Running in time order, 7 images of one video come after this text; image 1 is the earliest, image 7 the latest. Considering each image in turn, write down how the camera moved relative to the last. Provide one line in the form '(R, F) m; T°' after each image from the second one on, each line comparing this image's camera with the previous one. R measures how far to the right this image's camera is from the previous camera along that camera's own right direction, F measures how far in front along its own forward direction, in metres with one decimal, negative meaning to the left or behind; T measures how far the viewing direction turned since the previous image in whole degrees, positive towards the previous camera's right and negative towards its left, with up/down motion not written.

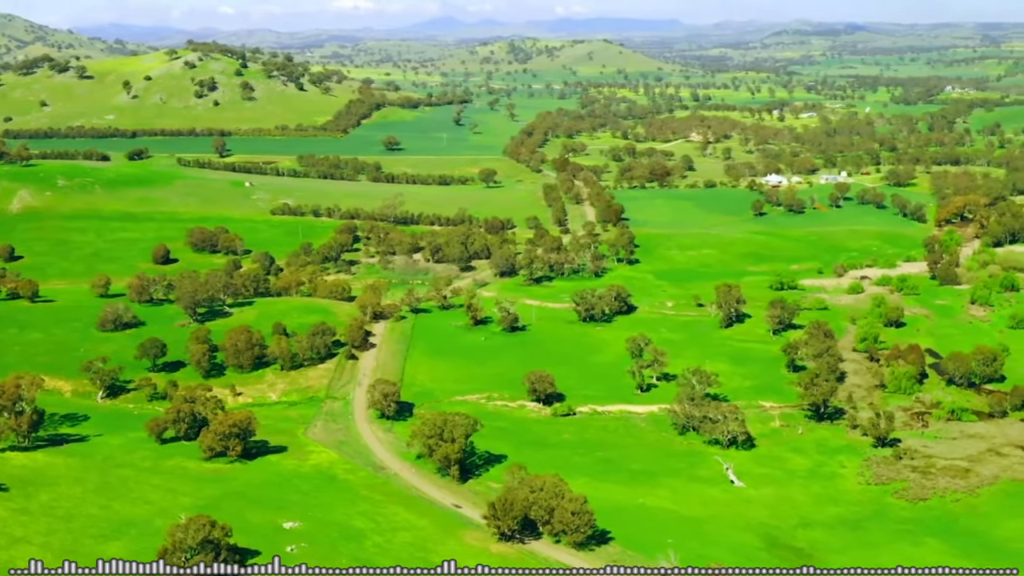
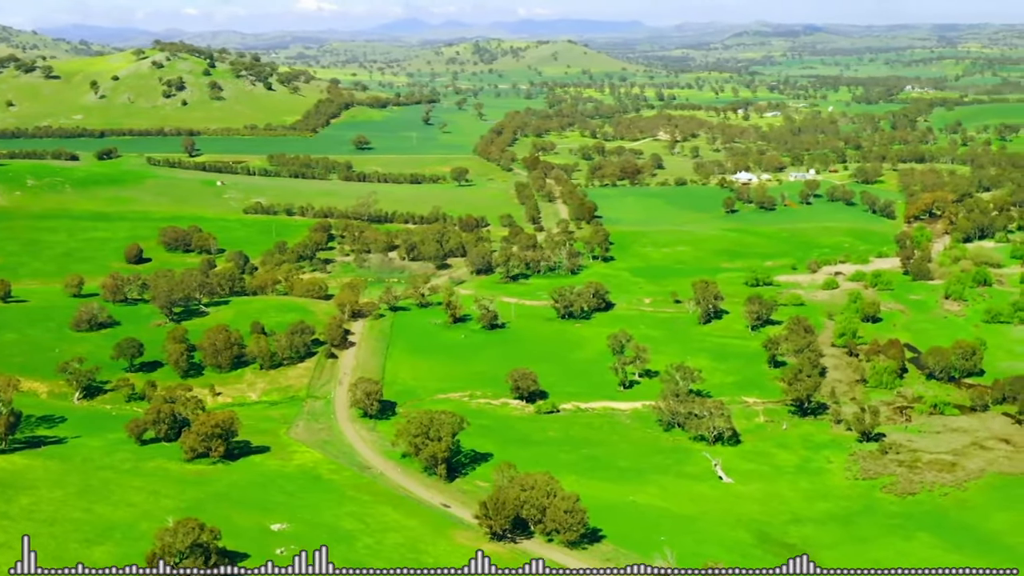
(-0.5, +0.5) m; +1°
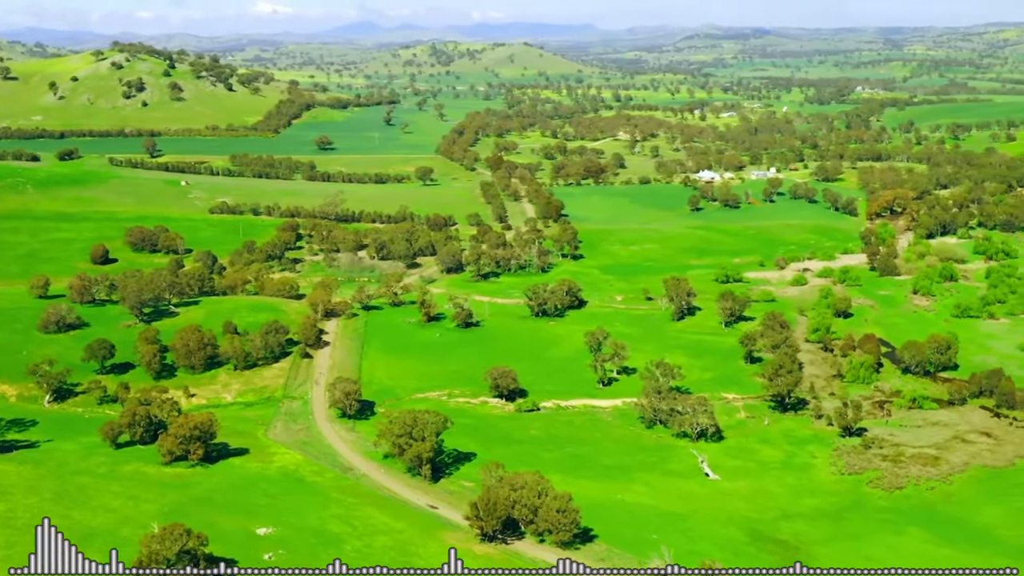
(-0.7, +0.6) m; +2°
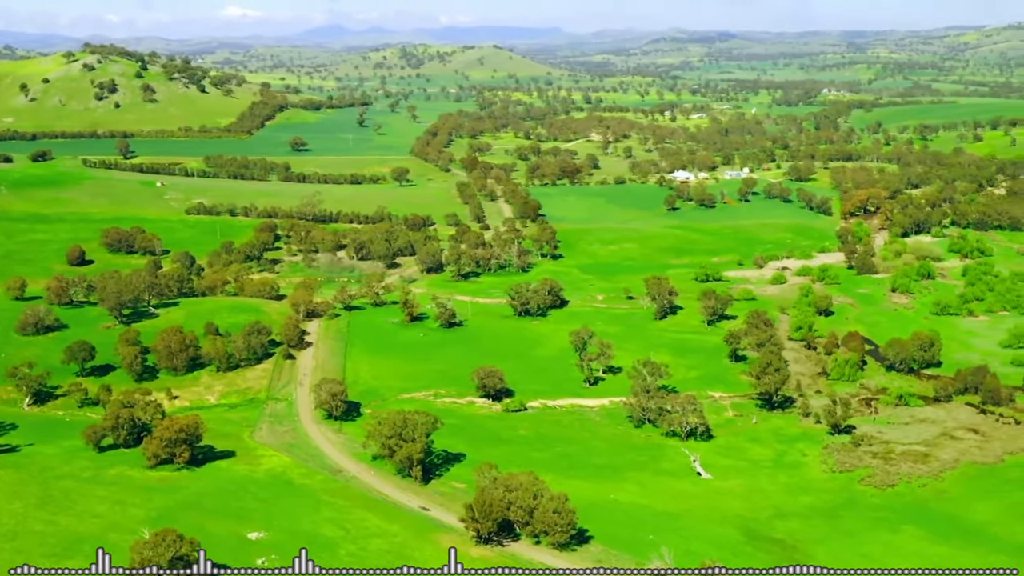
(-0.5, +0.4) m; +1°
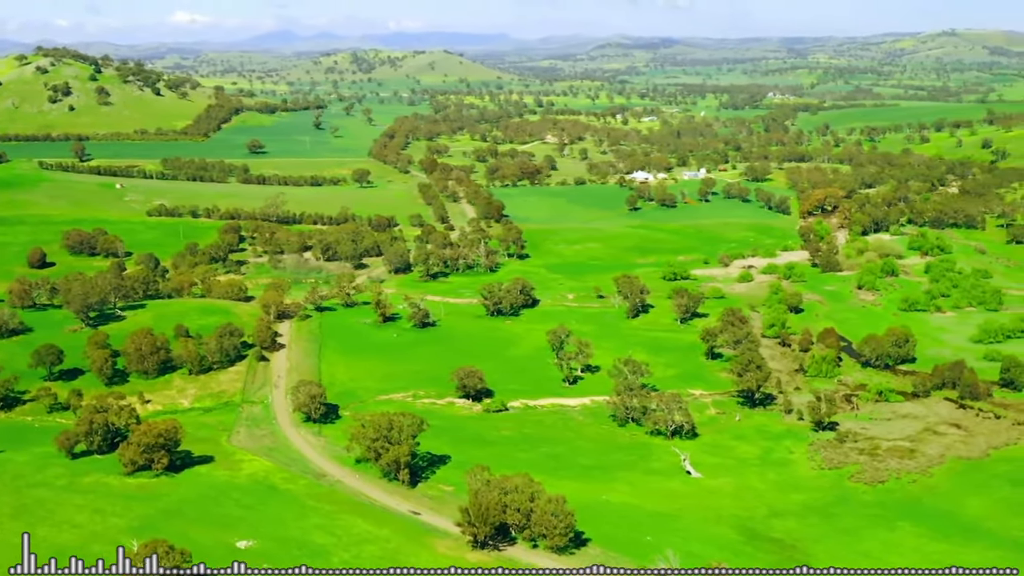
(-1.0, +0.8) m; +2°
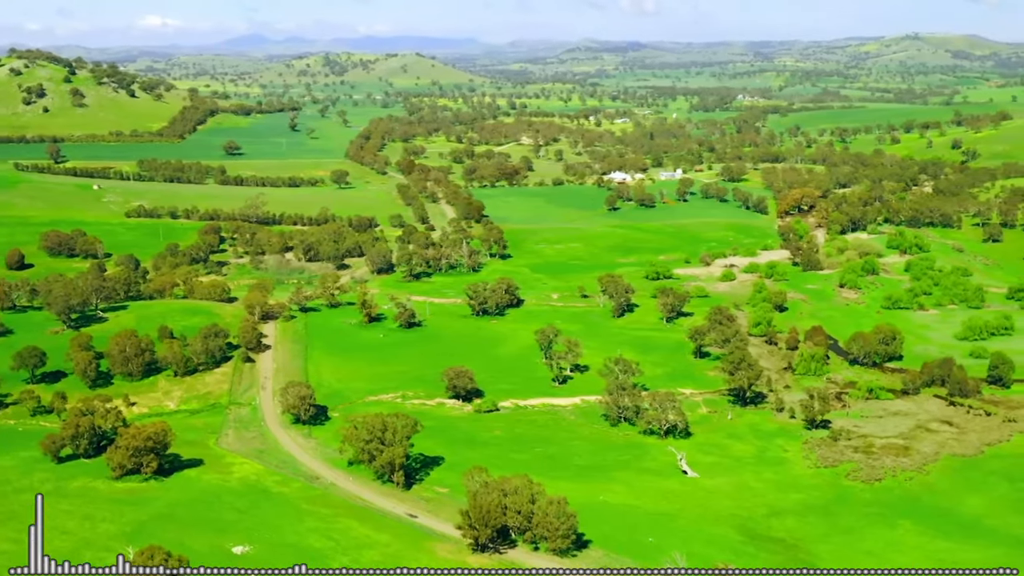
(-0.6, +0.5) m; +1°
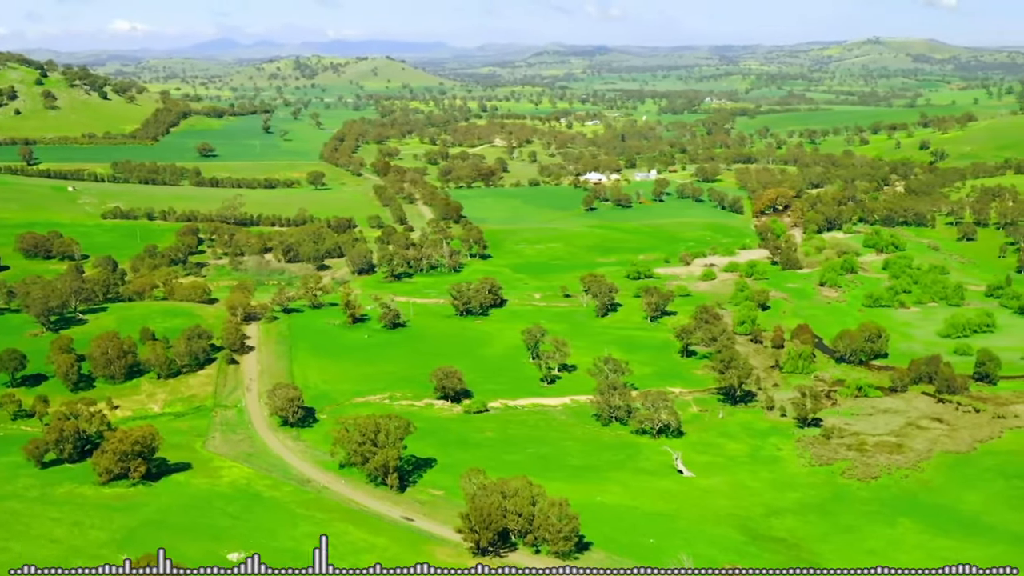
(-0.7, +0.5) m; +1°
